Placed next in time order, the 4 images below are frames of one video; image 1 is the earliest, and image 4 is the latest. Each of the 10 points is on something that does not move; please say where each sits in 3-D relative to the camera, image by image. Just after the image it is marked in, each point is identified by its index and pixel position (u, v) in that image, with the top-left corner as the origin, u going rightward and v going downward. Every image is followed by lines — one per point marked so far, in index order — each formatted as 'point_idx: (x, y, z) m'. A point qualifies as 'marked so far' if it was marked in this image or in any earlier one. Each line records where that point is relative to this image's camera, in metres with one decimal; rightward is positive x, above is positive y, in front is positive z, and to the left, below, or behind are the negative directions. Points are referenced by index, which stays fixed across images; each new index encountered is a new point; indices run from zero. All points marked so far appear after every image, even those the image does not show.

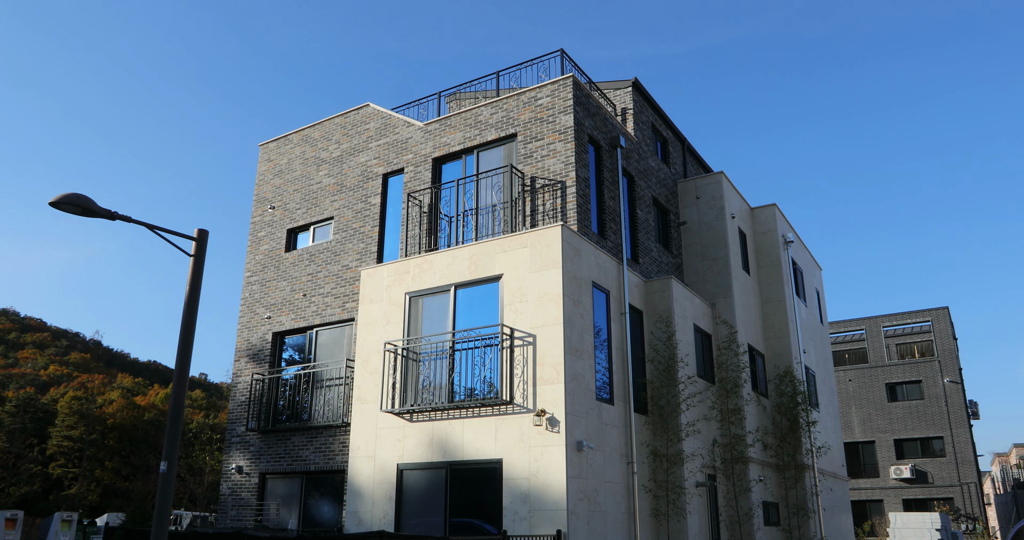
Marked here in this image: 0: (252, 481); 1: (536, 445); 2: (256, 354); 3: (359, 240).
0: (-4.4, -3.6, +13.5) m
1: (+0.3, -2.2, +10.2) m
2: (-4.6, -1.5, +14.4) m
3: (-2.6, +0.5, +13.6) m
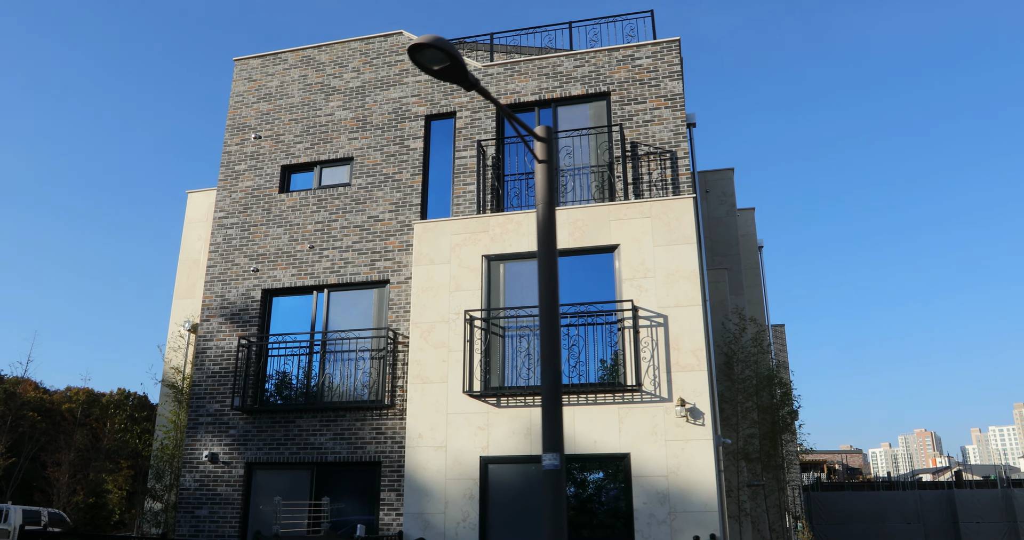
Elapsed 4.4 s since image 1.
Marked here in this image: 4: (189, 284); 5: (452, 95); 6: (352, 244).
0: (-3.7, -2.7, +10.8) m
1: (+1.9, -1.9, +9.1) m
2: (-4.0, -0.6, +11.5) m
3: (-1.7, +1.2, +11.5) m
4: (-5.8, -0.3, +14.2) m
5: (-0.9, +2.6, +11.7) m
6: (-2.3, +0.4, +11.3) m
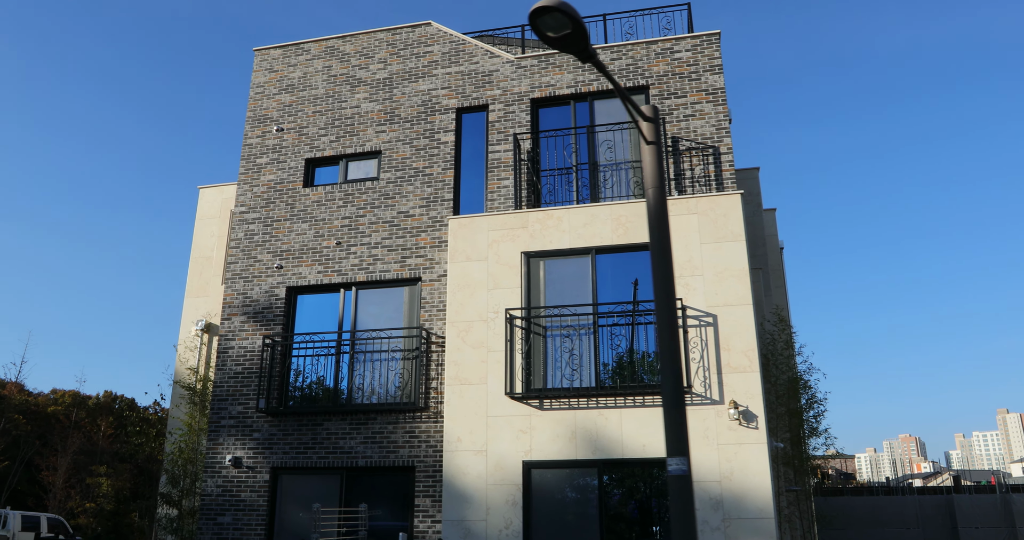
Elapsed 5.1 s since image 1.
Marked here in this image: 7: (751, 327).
0: (-3.3, -2.7, +10.3) m
1: (+2.4, -1.9, +8.8) m
2: (-3.5, -0.6, +11.1) m
3: (-1.2, +1.2, +11.1) m
4: (-5.3, -0.2, +13.7) m
5: (-0.4, +2.6, +11.4) m
6: (-1.8, +0.4, +10.9) m
7: (+2.7, -0.6, +9.1) m
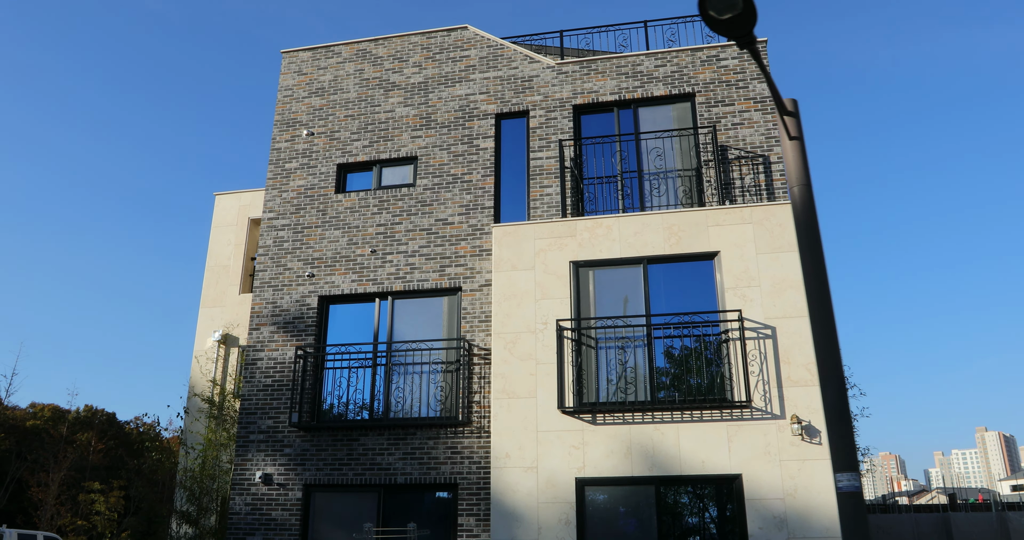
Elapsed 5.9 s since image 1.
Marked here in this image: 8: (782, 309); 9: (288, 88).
0: (-2.7, -2.8, +9.8) m
1: (+3.0, -2.0, +8.5) m
2: (-3.0, -0.7, +10.6) m
3: (-0.6, +1.1, +10.7) m
4: (-4.9, -0.4, +13.2) m
5: (+0.2, +2.5, +11.1) m
6: (-1.2, +0.3, +10.6) m
7: (+3.3, -0.8, +8.8) m
8: (+3.1, -0.4, +9.0) m
9: (-3.4, +2.7, +11.9) m
